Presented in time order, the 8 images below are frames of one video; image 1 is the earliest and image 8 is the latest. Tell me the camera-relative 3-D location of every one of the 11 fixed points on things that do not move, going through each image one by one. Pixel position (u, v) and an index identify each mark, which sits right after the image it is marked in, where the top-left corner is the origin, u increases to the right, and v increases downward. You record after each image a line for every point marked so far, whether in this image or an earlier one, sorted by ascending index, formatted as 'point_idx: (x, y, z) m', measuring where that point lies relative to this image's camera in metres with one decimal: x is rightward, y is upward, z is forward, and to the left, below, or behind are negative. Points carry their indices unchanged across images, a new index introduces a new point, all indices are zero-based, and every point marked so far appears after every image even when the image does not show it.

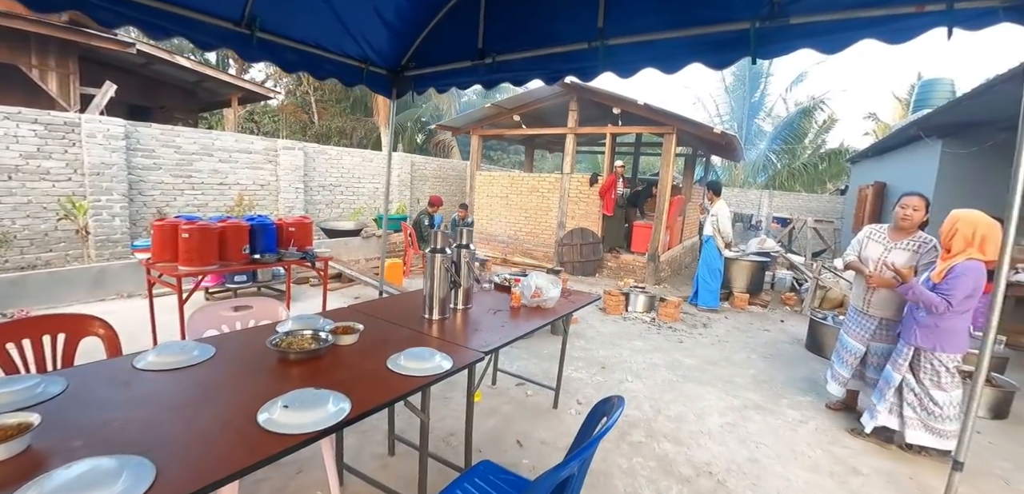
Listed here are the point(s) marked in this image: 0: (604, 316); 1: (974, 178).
0: (+1.2, -0.9, +5.9) m
1: (+6.5, +0.9, +6.2) m
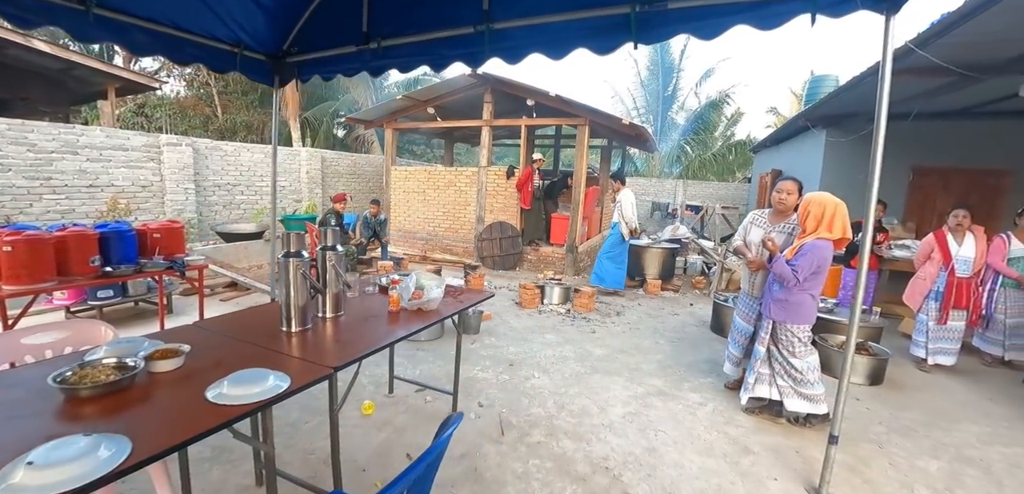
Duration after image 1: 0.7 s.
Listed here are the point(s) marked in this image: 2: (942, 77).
0: (+0.1, -0.8, +5.8) m
1: (+5.2, +1.3, +6.7) m
2: (+4.2, +1.6, +4.3) m
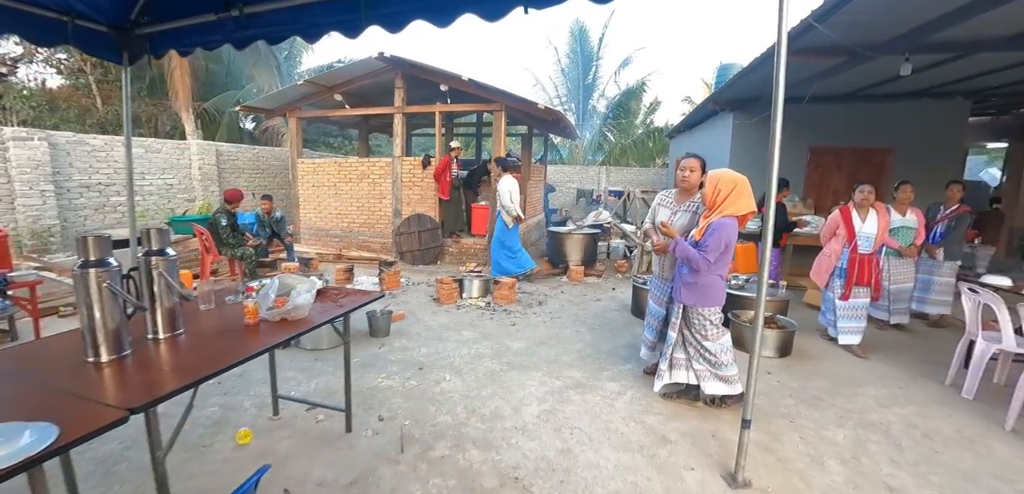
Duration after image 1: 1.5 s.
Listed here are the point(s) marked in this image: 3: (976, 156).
0: (-0.9, -0.7, +5.4) m
1: (+3.9, +1.6, +7.0) m
2: (+3.2, +1.9, +4.5) m
3: (+14.1, +2.8, +13.5) m
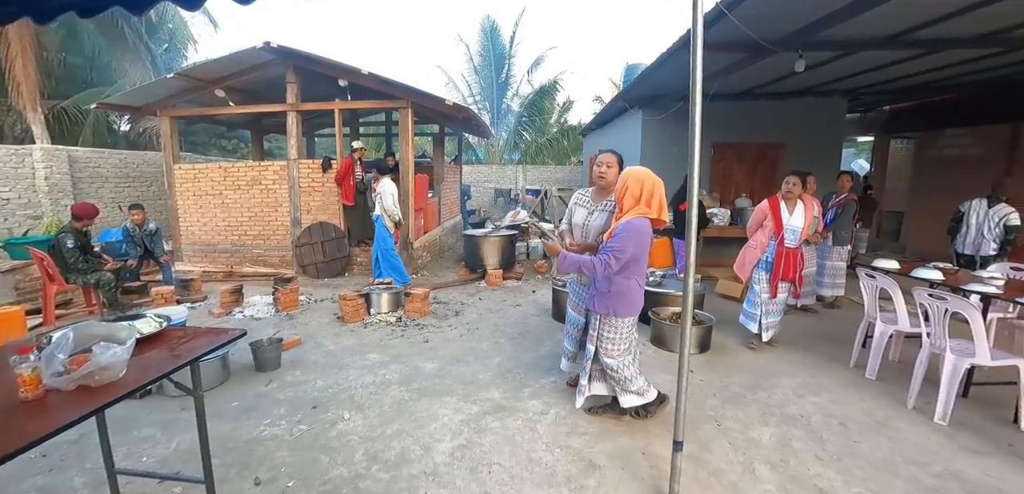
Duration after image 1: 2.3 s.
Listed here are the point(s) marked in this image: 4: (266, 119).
0: (-1.9, -0.9, +4.8) m
1: (+2.5, +1.7, +7.1) m
2: (+2.2, +1.9, +4.5) m
3: (+11.3, +3.4, +15.3) m
4: (-5.8, +3.0, +10.4) m
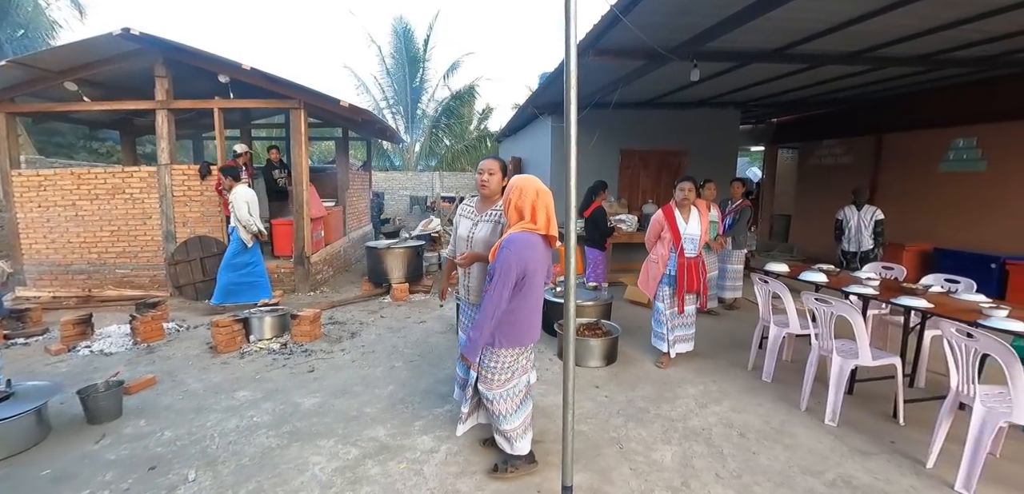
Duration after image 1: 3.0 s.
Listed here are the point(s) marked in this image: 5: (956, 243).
0: (-2.8, -1.0, +4.0) m
1: (+1.0, +1.6, +7.1) m
2: (+1.2, +1.9, +4.5) m
3: (+8.4, +3.4, +16.6) m
4: (-7.7, +2.6, +9.1) m
5: (+6.7, +0.1, +6.6) m
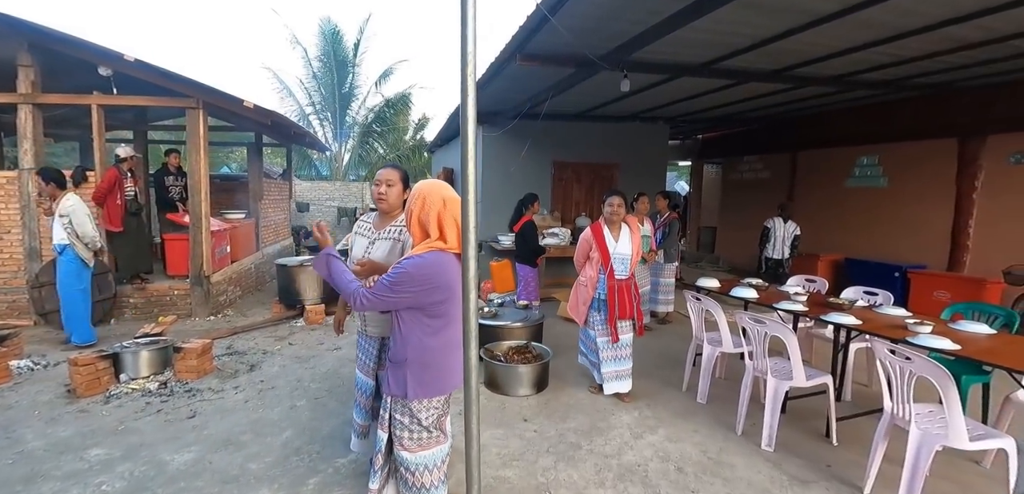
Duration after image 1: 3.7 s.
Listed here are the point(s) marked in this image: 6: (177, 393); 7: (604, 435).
0: (-3.4, -1.2, +3.3) m
1: (0.0, +1.4, +6.9) m
2: (+0.5, +1.7, +4.4) m
3: (+6.1, +3.0, +17.3) m
4: (-8.9, +2.3, +7.7) m
5: (+5.6, -0.1, +7.1) m
6: (-2.6, -1.2, +3.5) m
7: (+0.6, -1.1, +2.6) m
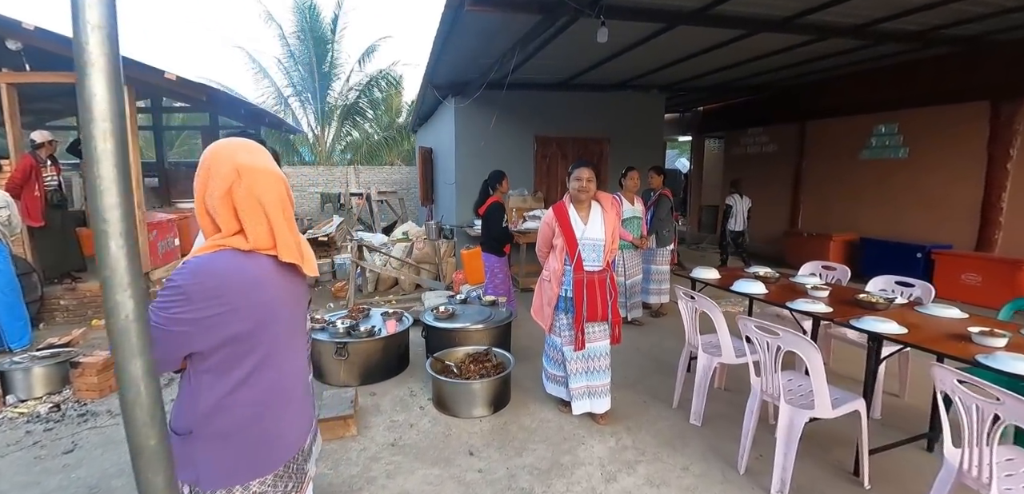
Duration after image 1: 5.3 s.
0: (-3.7, -1.2, +2.8) m
1: (-0.3, +1.6, +6.3) m
2: (+0.2, +1.9, +3.7) m
3: (+5.8, +3.6, +16.5) m
4: (-9.3, +2.3, +7.1) m
5: (+5.3, +0.2, +6.5) m
6: (-2.9, -1.1, +2.9) m
7: (+0.3, -1.1, +2.0) m
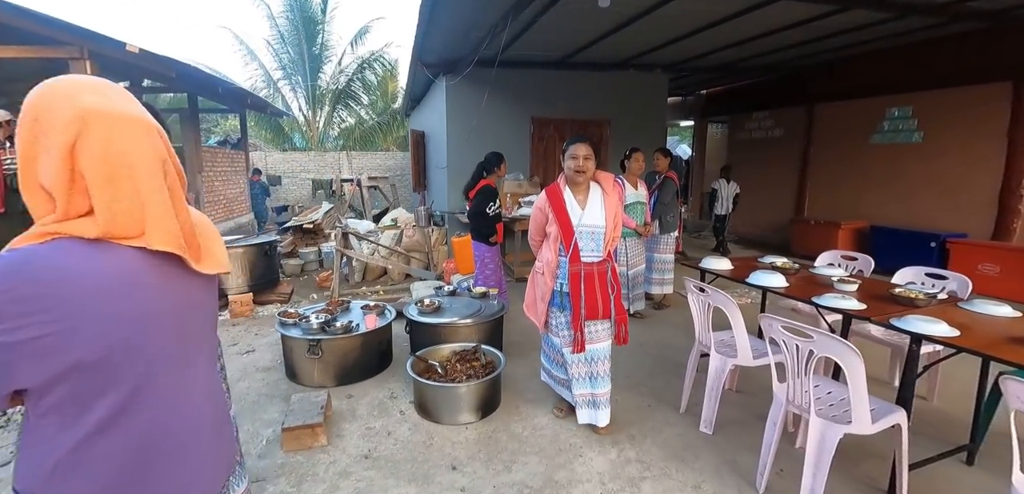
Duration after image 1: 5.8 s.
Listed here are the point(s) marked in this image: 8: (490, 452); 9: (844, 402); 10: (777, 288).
0: (-3.7, -1.1, +2.5) m
1: (-0.4, +1.8, +5.9) m
2: (+0.1, +2.0, +3.3) m
3: (+5.7, +4.1, +16.2) m
4: (-9.3, +2.5, +6.7) m
5: (+5.3, +0.4, +6.2) m
6: (-2.9, -1.0, +2.6) m
7: (+0.2, -1.0, +1.8) m
8: (-0.1, -1.0, +2.1) m
9: (+1.2, -0.6, +1.7) m
10: (+1.3, -0.2, +2.2) m
